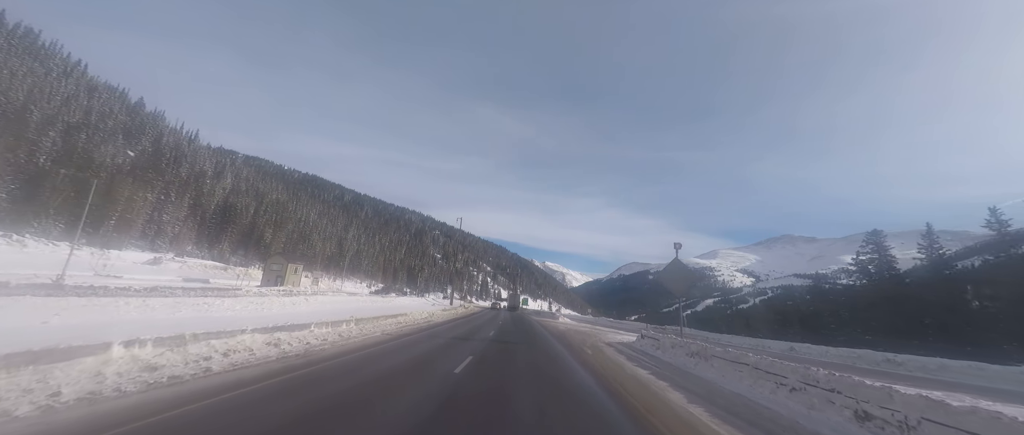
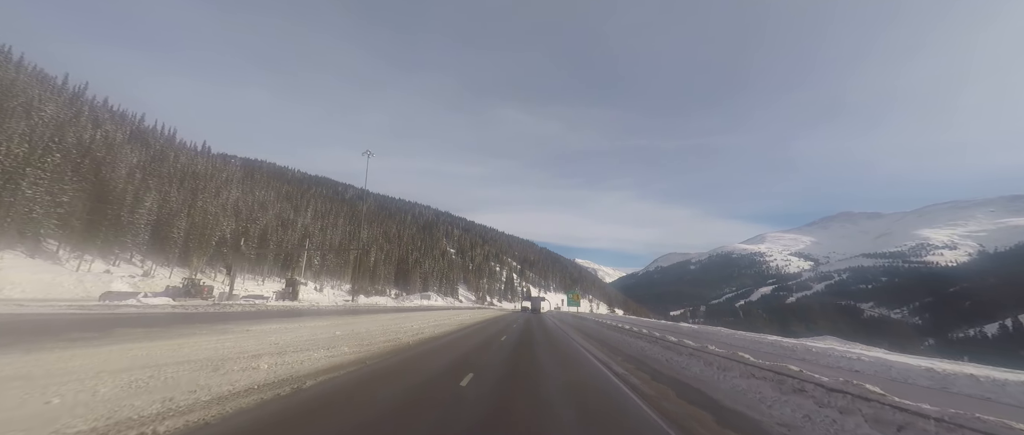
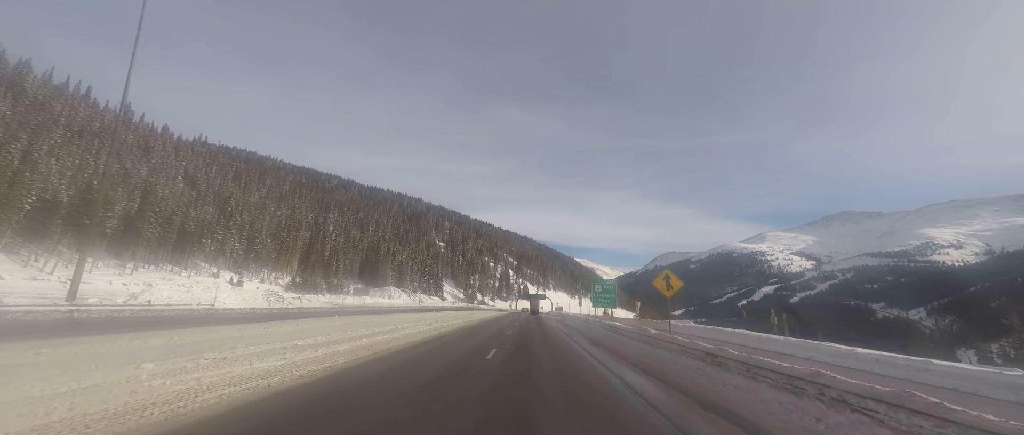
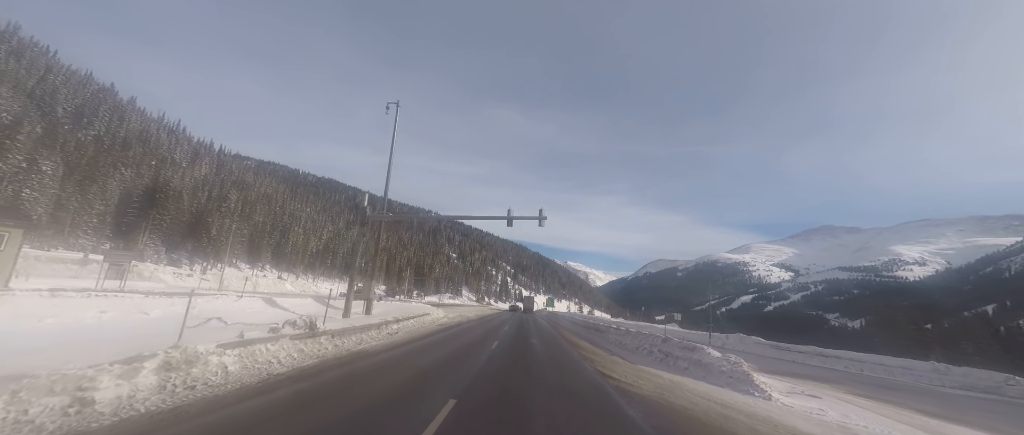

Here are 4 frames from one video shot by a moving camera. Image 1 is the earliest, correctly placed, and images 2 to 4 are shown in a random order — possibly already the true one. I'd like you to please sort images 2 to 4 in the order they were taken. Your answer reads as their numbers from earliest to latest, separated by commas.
4, 2, 3
